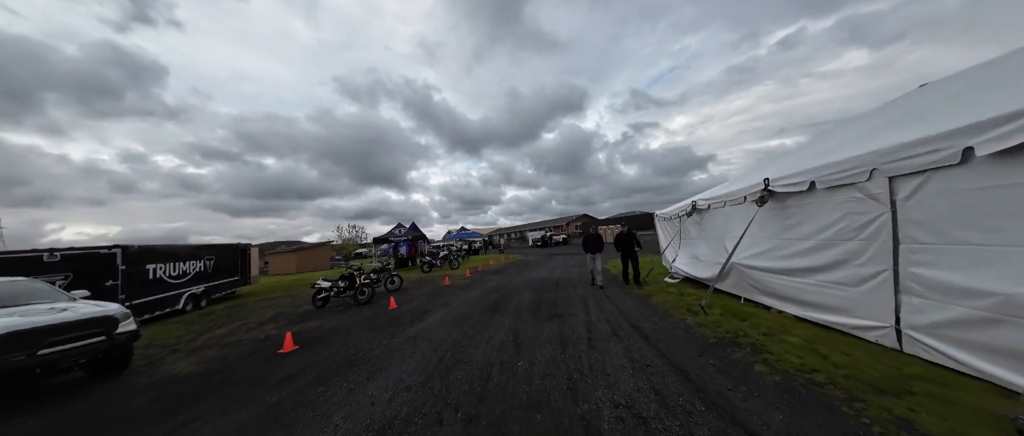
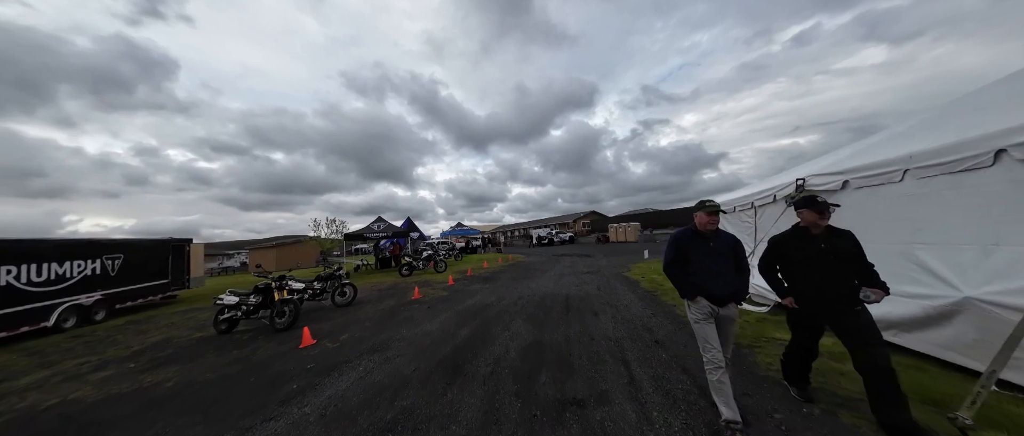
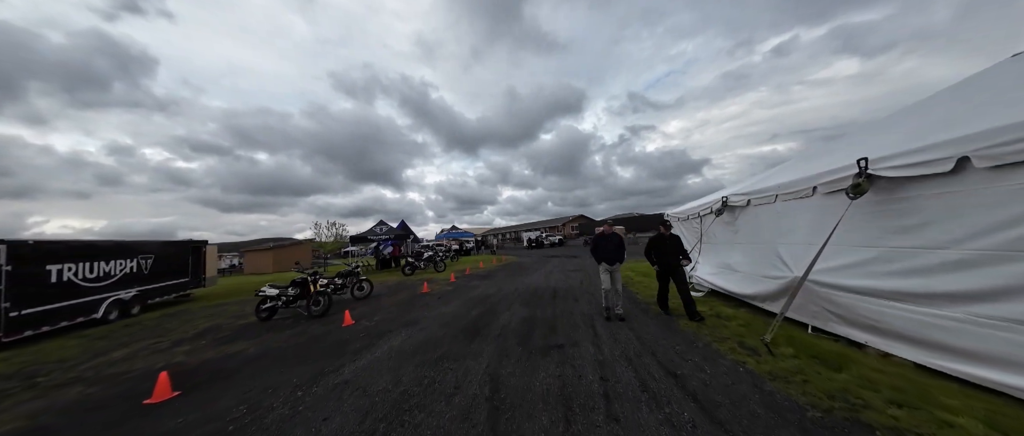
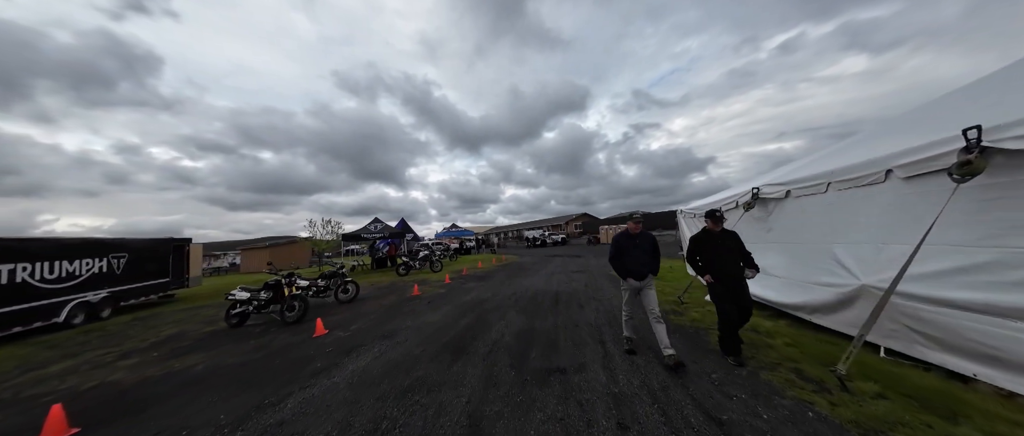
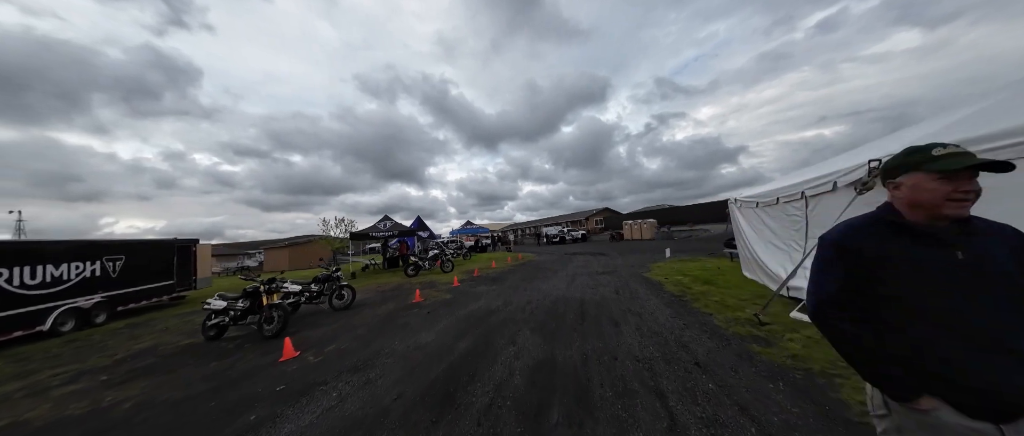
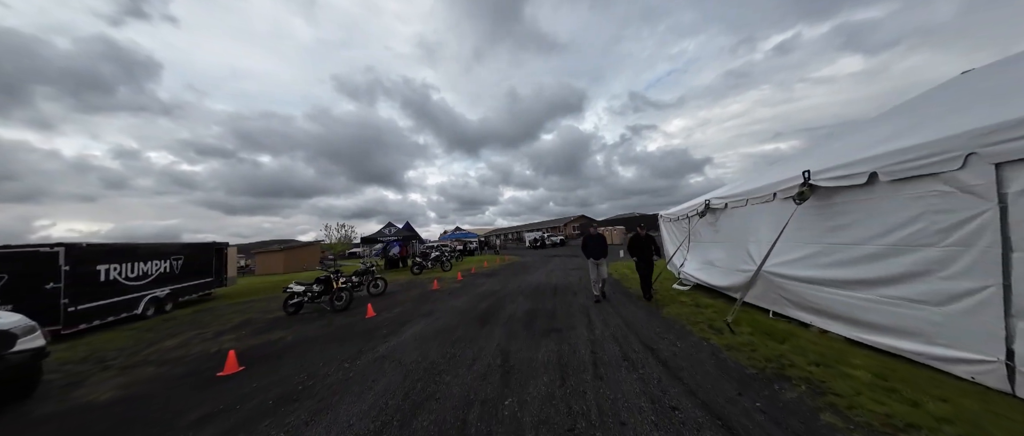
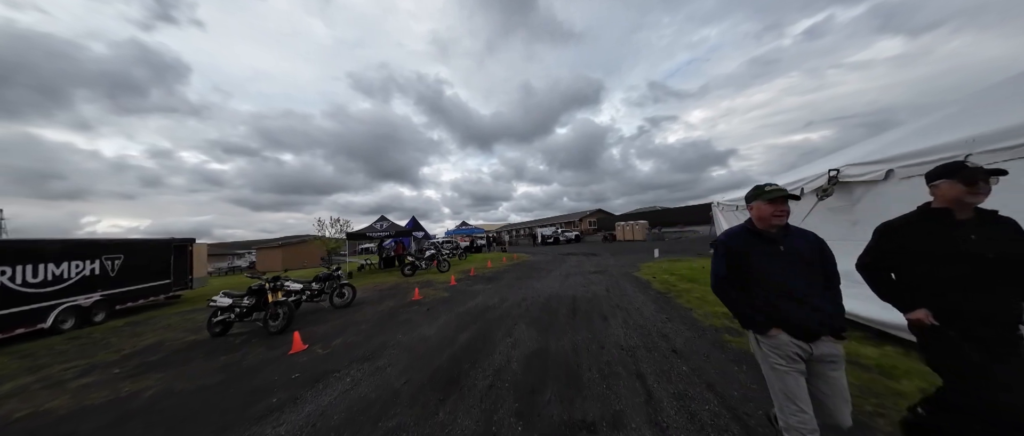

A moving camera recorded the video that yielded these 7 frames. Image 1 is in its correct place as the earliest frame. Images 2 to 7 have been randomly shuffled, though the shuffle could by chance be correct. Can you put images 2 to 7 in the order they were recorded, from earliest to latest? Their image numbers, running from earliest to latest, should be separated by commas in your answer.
6, 3, 4, 2, 7, 5
